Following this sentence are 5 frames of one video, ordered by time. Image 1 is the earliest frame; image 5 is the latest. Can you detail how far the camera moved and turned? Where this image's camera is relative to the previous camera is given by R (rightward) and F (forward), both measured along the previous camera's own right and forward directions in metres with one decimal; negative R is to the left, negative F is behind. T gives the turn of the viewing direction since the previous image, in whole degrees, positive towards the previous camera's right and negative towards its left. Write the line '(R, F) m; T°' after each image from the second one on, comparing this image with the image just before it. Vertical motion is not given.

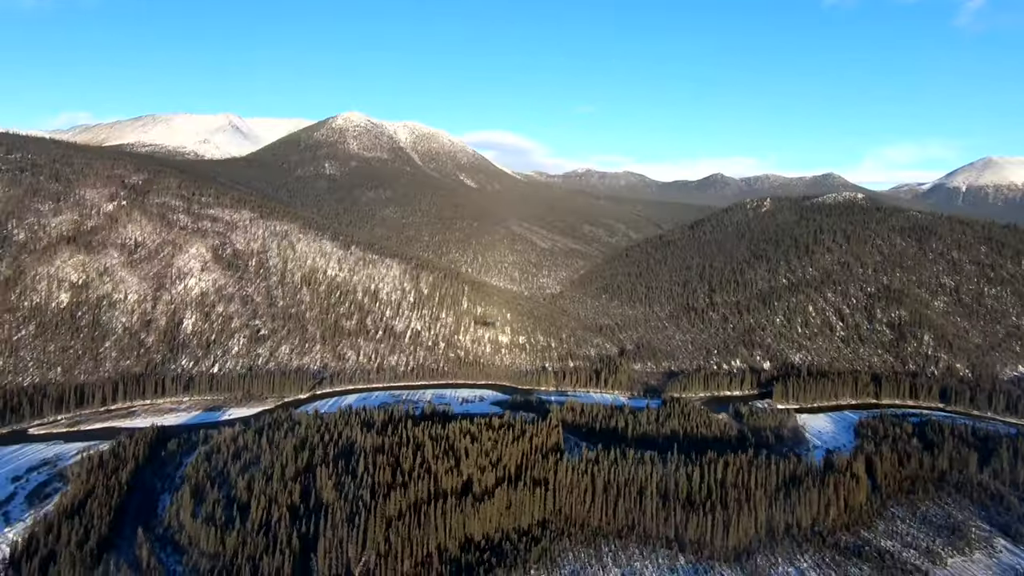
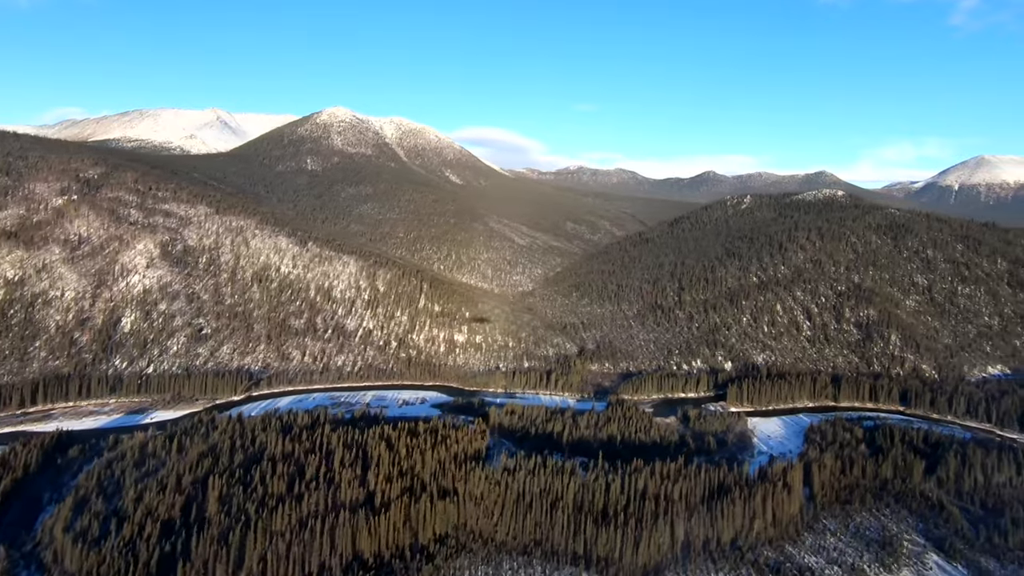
(+4.9, +2.3) m; 0°
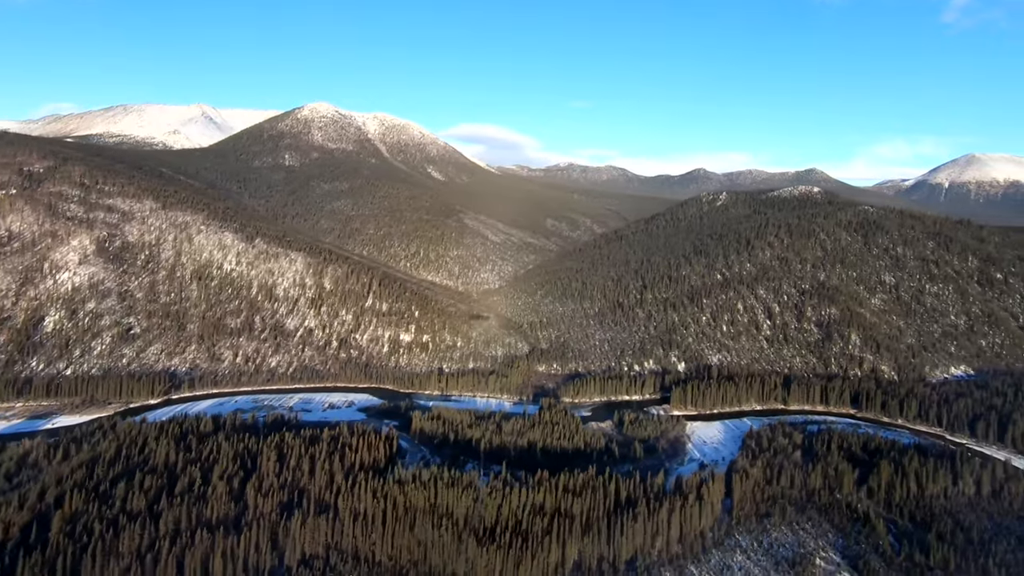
(+5.6, +2.6) m; 0°
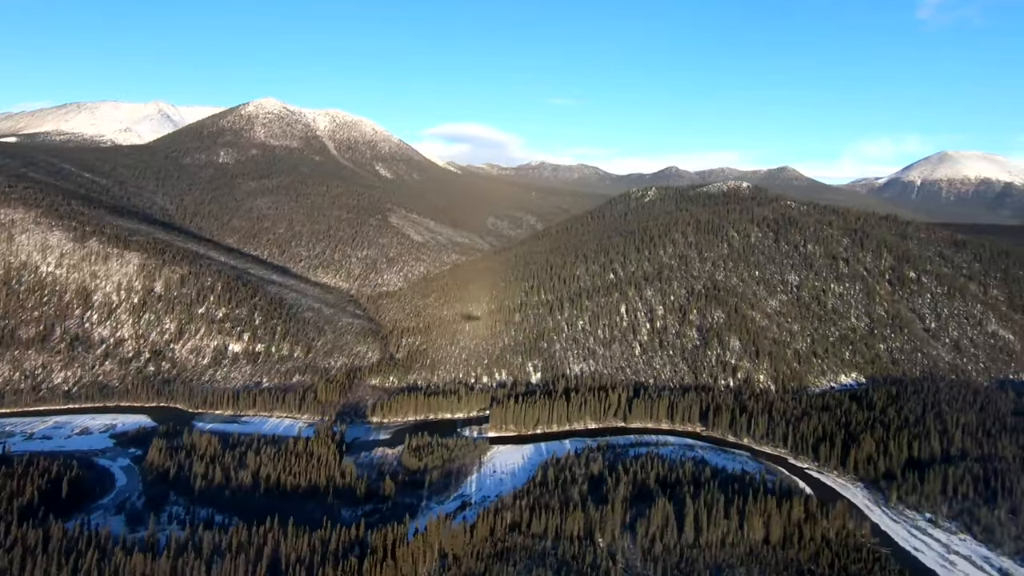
(+15.6, +7.4) m; +1°
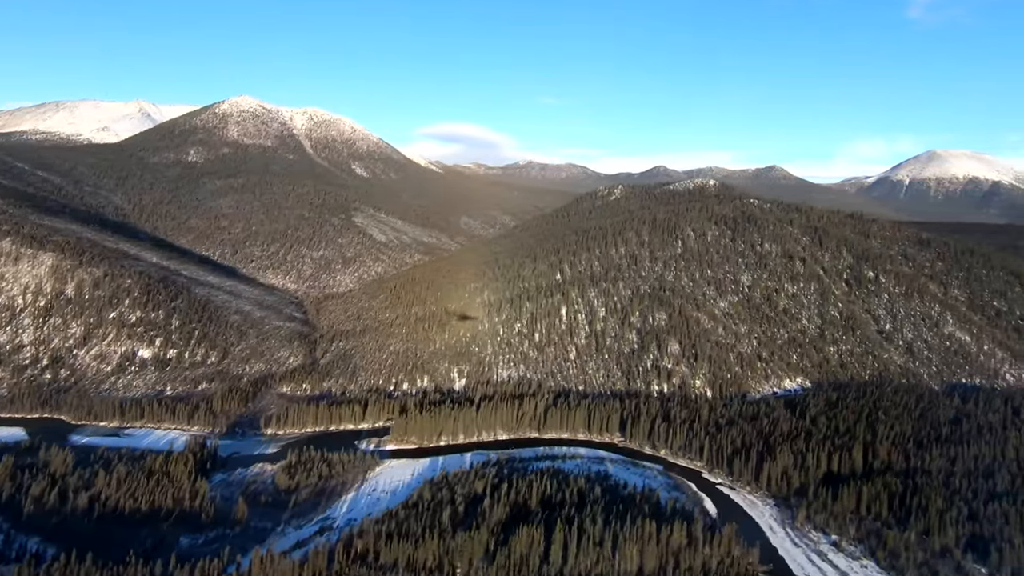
(+7.1, +3.4) m; 0°
